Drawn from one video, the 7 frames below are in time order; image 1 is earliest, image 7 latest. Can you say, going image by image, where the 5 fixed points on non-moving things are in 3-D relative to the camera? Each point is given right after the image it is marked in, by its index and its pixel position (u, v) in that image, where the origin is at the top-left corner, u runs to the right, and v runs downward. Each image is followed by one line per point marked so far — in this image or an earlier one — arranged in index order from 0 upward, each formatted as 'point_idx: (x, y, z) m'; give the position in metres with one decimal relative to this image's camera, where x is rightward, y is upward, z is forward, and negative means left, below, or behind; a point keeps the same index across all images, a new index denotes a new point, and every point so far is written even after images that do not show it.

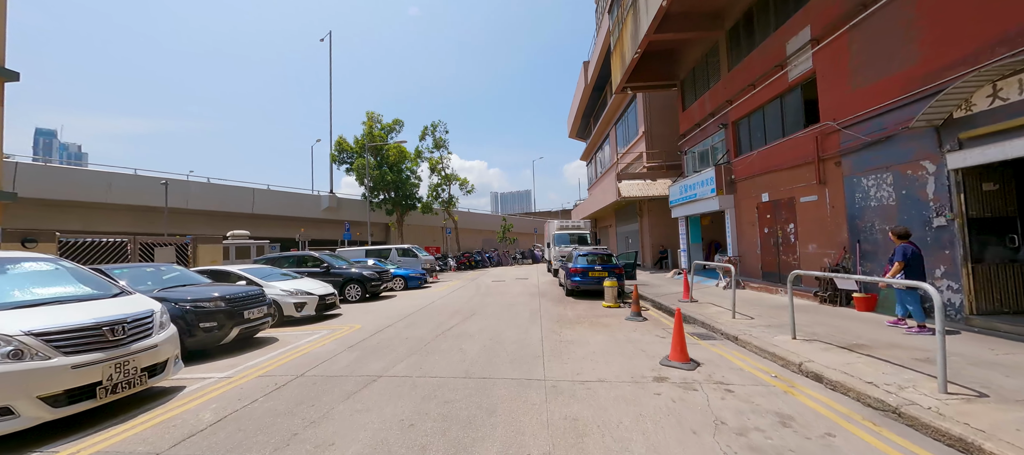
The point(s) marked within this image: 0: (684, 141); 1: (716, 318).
0: (+8.1, +4.0, +15.8) m
1: (+4.5, -2.0, +7.5) m
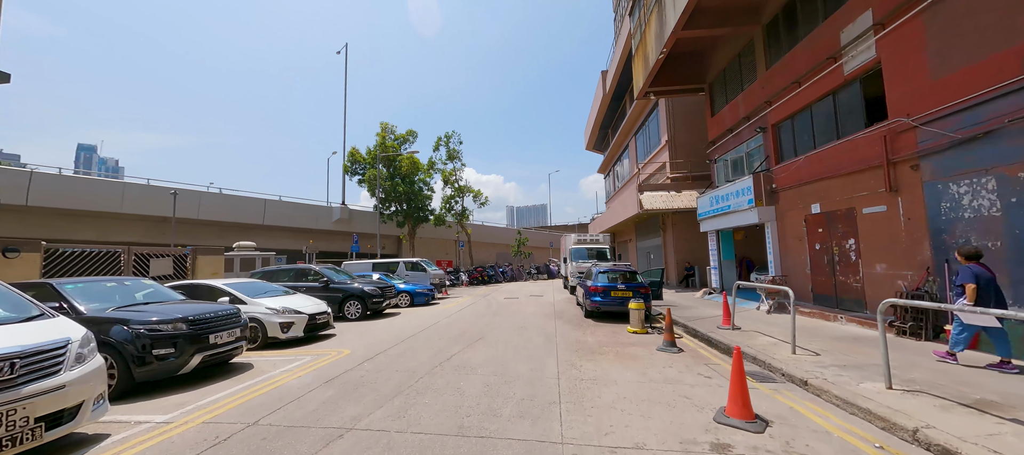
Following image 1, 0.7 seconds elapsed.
0: (+8.7, +3.4, +14.5) m
1: (+4.7, -2.3, +6.2) m
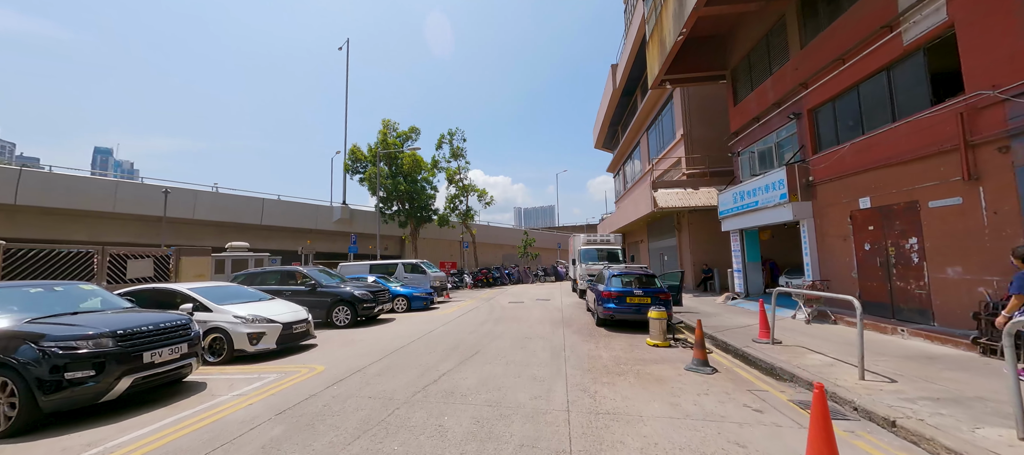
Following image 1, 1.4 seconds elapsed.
0: (+8.8, +3.4, +13.3) m
1: (+4.7, -2.2, +5.0) m
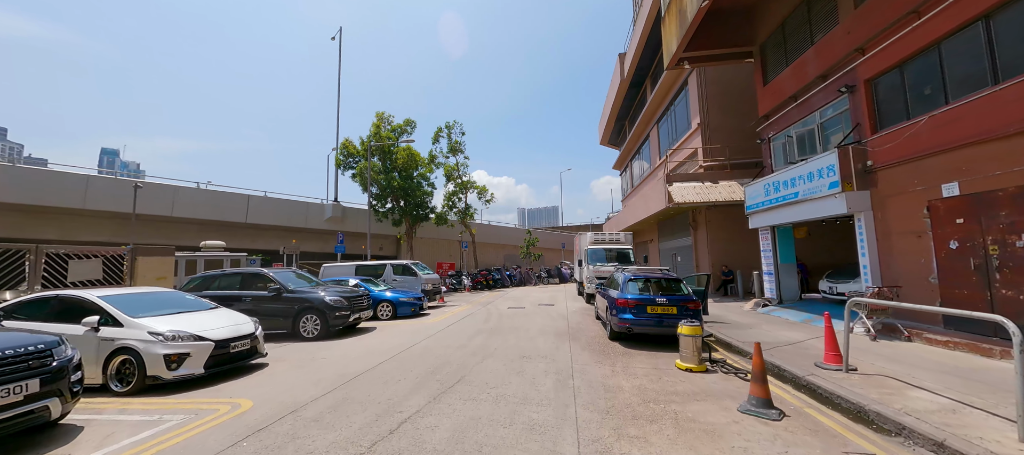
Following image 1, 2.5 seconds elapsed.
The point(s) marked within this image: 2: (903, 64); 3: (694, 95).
0: (+8.8, +3.5, +11.7) m
1: (+4.6, -2.1, +3.4) m
2: (+8.4, +3.5, +7.3) m
3: (+9.1, +6.6, +16.9) m
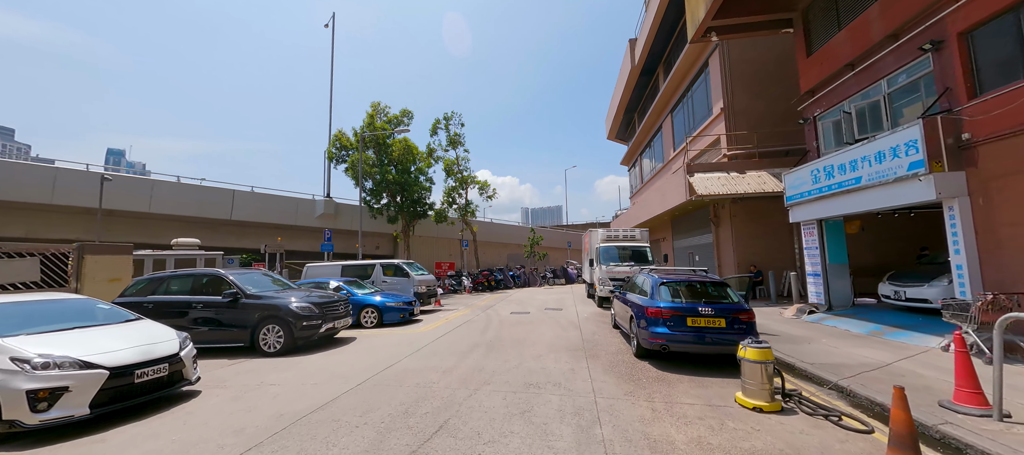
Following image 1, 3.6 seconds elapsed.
0: (+8.9, +3.7, +10.0) m
1: (+4.6, -1.9, +1.8) m
2: (+8.4, +3.7, +5.7) m
3: (+9.2, +6.8, +15.2) m
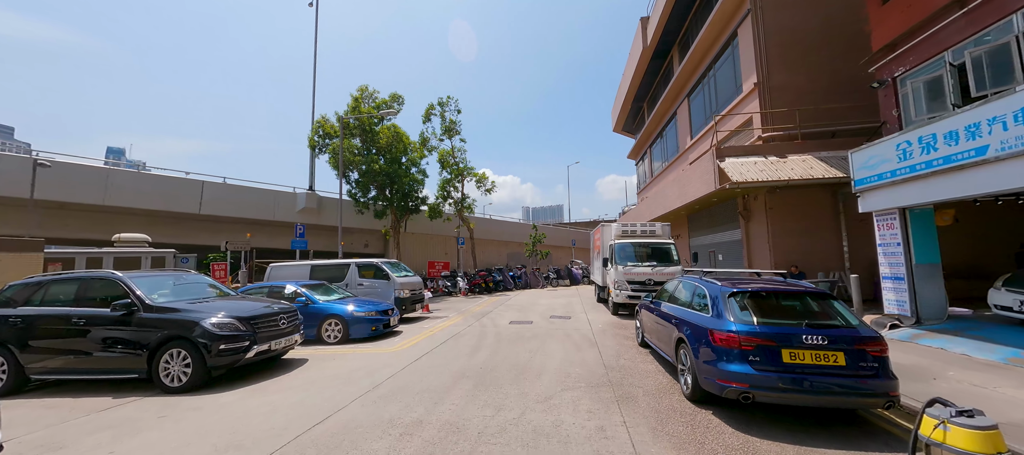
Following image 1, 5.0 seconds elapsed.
0: (+8.9, +3.9, +7.9) m
1: (+4.5, -1.7, -0.2) m
2: (+8.4, +3.9, +3.6) m
3: (+9.2, +7.0, +13.1) m
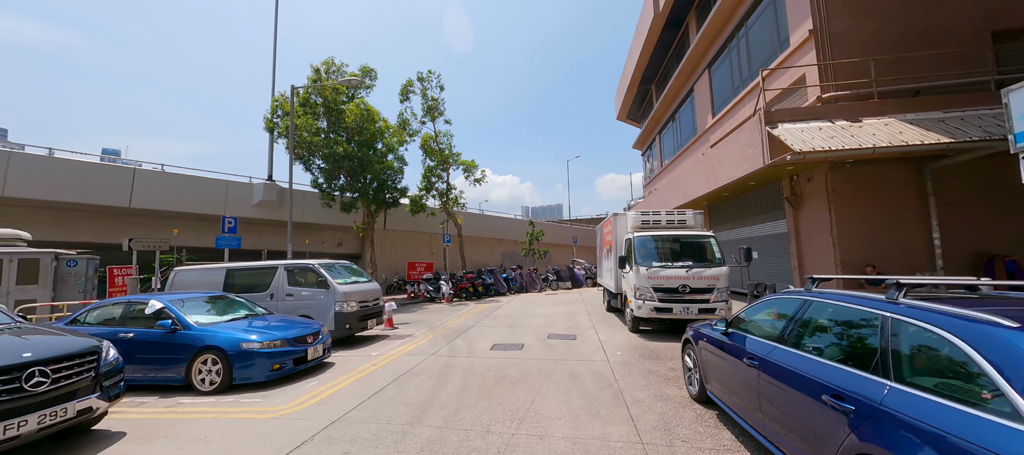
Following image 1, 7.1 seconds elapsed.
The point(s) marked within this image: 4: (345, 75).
0: (+8.5, +4.3, +5.0) m
1: (+4.2, -1.4, -3.2) m
2: (+8.0, +4.2, +0.6) m
3: (+8.8, +7.4, +10.2) m
4: (-8.7, +8.0, +17.8) m
